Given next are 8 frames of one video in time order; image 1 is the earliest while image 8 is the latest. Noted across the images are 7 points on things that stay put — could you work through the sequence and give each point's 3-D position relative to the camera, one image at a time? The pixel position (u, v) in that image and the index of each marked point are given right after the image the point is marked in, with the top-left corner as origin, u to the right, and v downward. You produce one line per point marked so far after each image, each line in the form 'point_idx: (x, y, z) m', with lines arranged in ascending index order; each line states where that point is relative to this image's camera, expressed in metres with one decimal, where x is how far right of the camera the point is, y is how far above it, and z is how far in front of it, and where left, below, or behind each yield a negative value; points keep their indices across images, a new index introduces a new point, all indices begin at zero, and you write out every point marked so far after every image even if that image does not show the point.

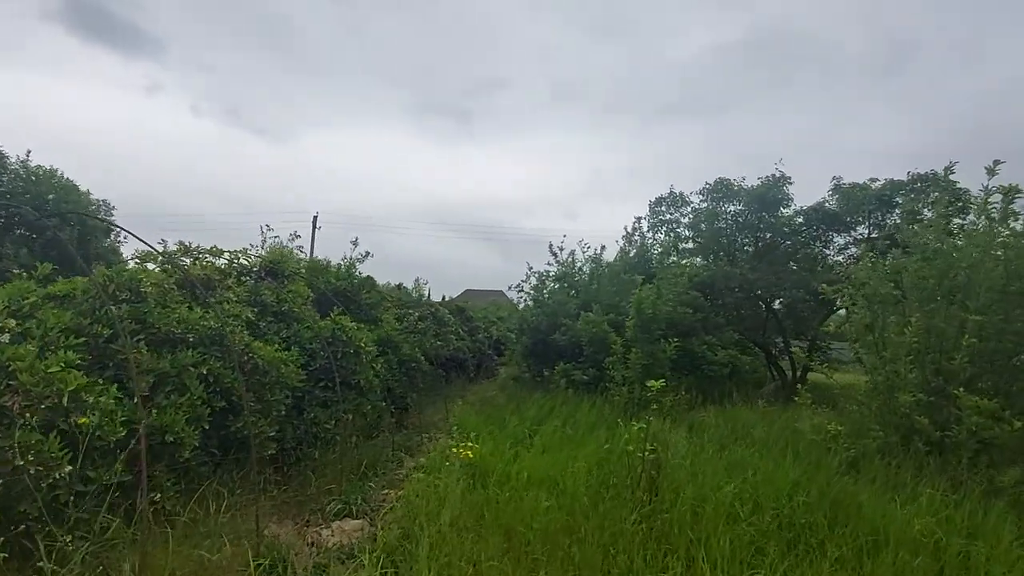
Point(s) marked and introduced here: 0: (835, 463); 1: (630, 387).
0: (+2.9, -1.6, +4.7) m
1: (+1.6, -1.4, +7.2) m
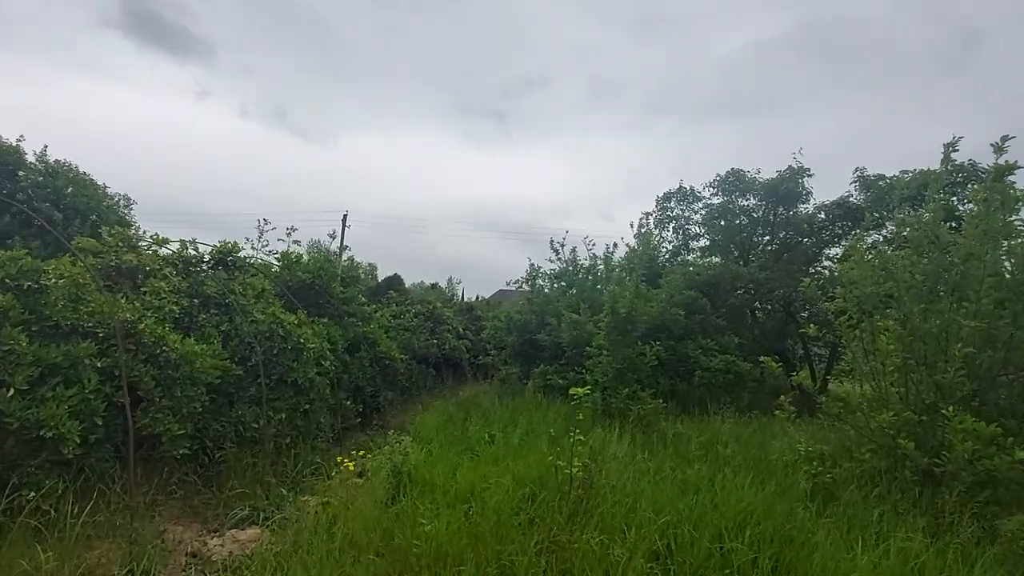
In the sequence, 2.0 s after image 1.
0: (+2.2, -1.5, +4.1) m
1: (+1.1, -1.3, +6.6) m
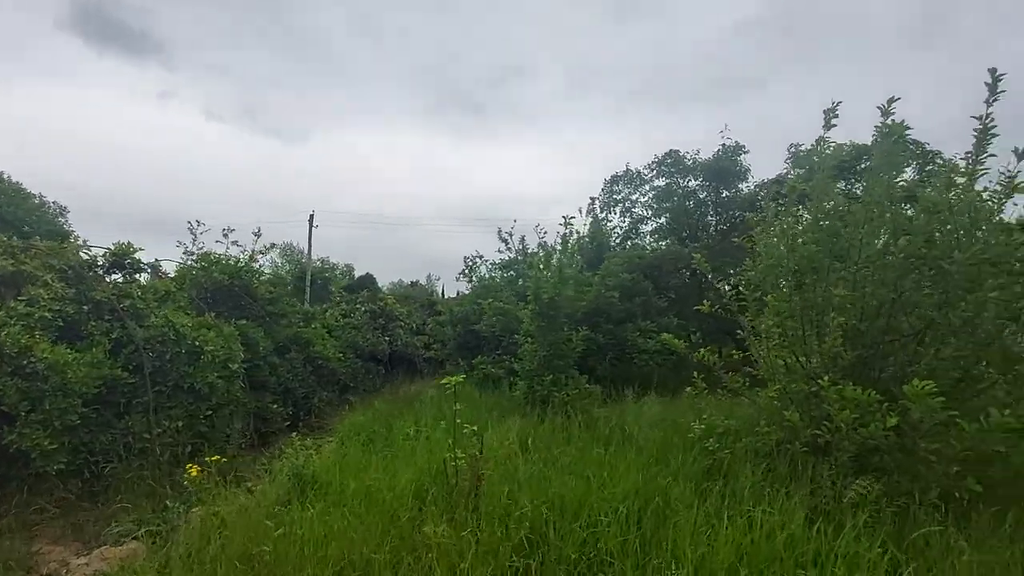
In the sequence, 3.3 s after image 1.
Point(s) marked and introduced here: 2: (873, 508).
0: (+1.4, -1.4, +4.0) m
1: (+0.2, -1.2, +6.5) m
2: (+2.2, -1.4, +3.3) m
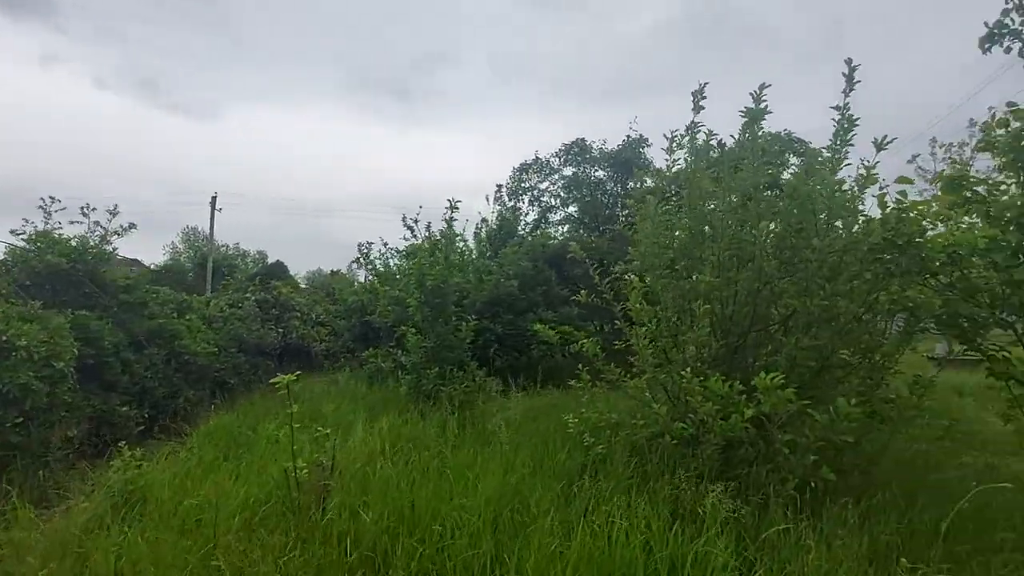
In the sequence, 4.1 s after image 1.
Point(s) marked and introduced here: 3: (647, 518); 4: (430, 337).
0: (+0.4, -1.3, +3.8) m
1: (-1.1, -1.0, +6.0) m
2: (+1.3, -1.3, +3.2) m
3: (+0.8, -1.3, +3.0) m
4: (-0.9, -0.6, +6.1) m
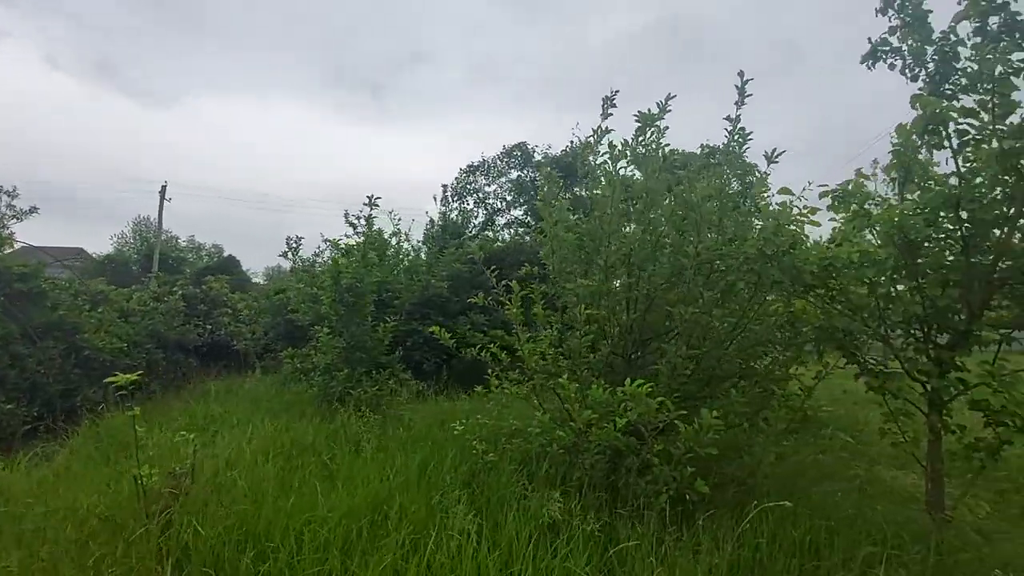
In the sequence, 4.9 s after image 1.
0: (-0.4, -1.3, +3.6) m
1: (-2.0, -1.0, +5.8) m
2: (+0.5, -1.3, +3.1) m
3: (0.0, -1.3, +2.9) m
4: (-1.9, -0.6, +5.9) m
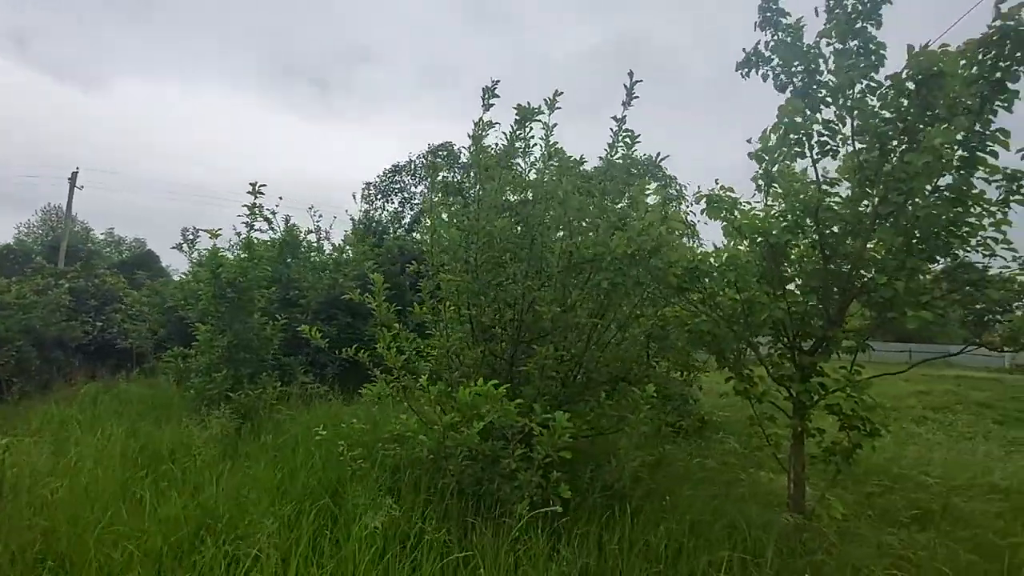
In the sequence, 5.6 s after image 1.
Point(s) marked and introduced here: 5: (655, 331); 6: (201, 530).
0: (-1.3, -1.2, +3.3) m
1: (-3.1, -0.9, +5.4) m
2: (-0.3, -1.3, +2.9) m
3: (-0.8, -1.3, +2.6) m
4: (-2.9, -0.5, +5.5) m
5: (+0.9, -0.3, +3.4) m
6: (-1.6, -1.2, +2.7) m
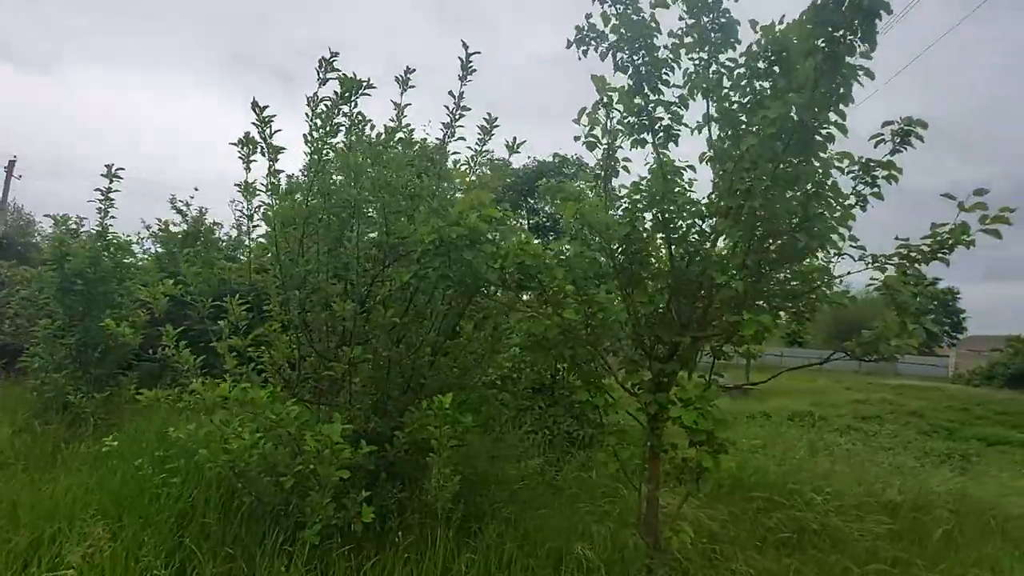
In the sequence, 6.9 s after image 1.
0: (-2.3, -1.2, +2.9) m
1: (-4.2, -0.8, +4.8) m
2: (-1.3, -1.3, +2.5) m
3: (-1.8, -1.2, +2.2) m
4: (-4.0, -0.4, +4.9) m
5: (-0.1, -0.3, +3.1) m
6: (-2.6, -1.2, +2.2) m
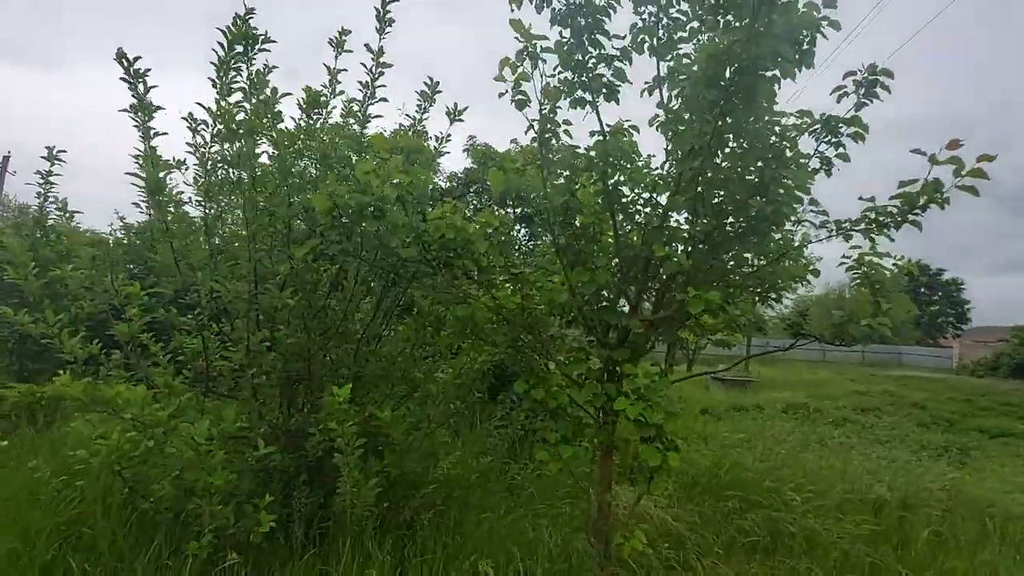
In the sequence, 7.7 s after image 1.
0: (-2.6, -1.1, +2.6) m
1: (-4.6, -0.8, +4.5) m
2: (-1.6, -1.2, +2.2) m
3: (-2.1, -1.1, +1.9) m
4: (-4.4, -0.3, +4.6) m
5: (-0.5, -0.2, +2.8) m
6: (-2.9, -1.1, +2.0) m
